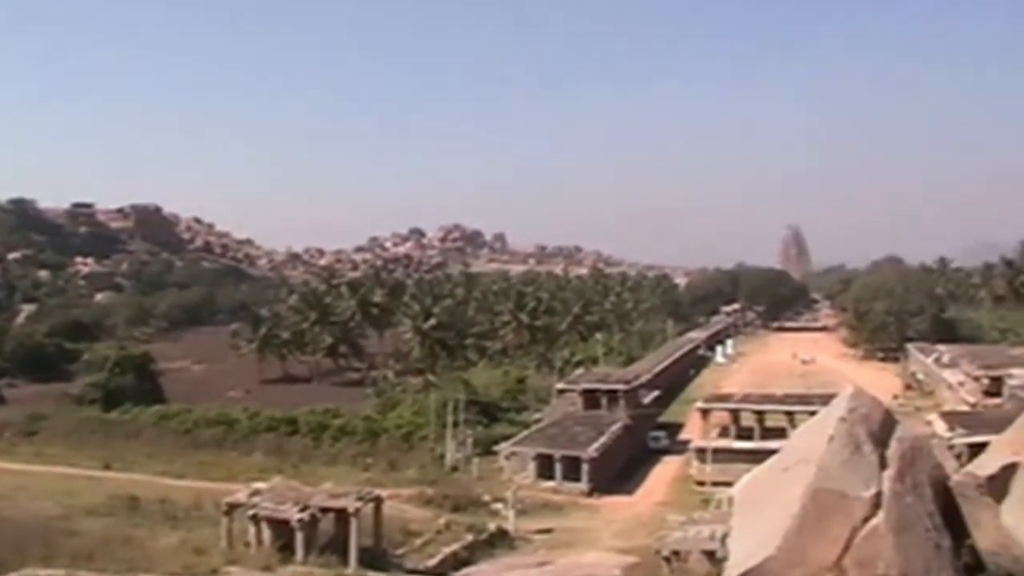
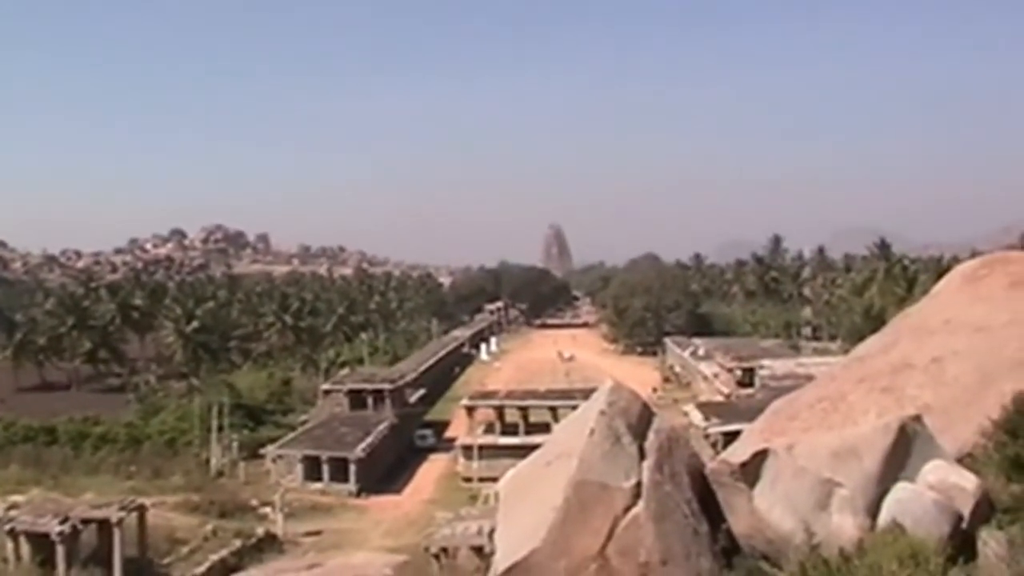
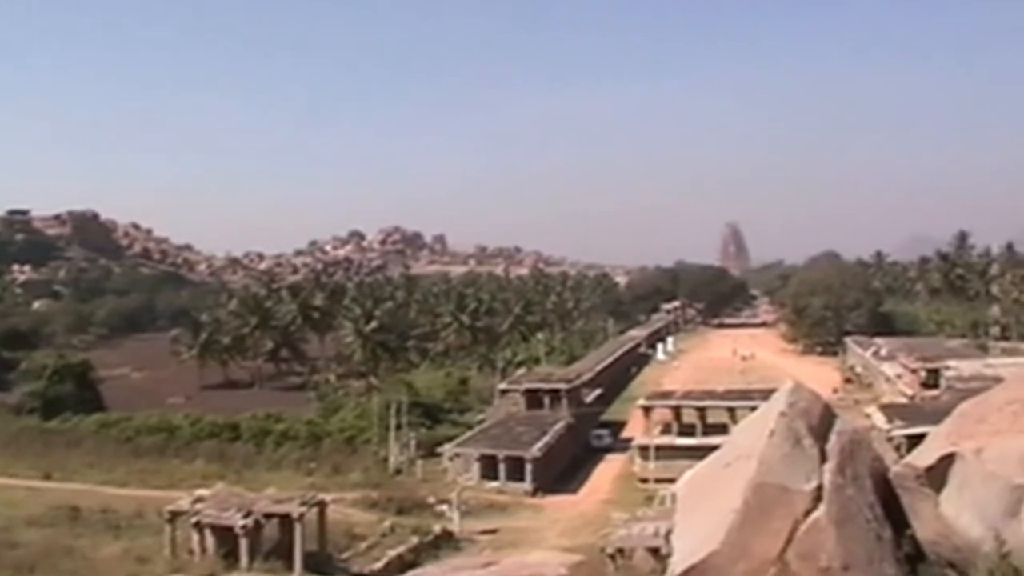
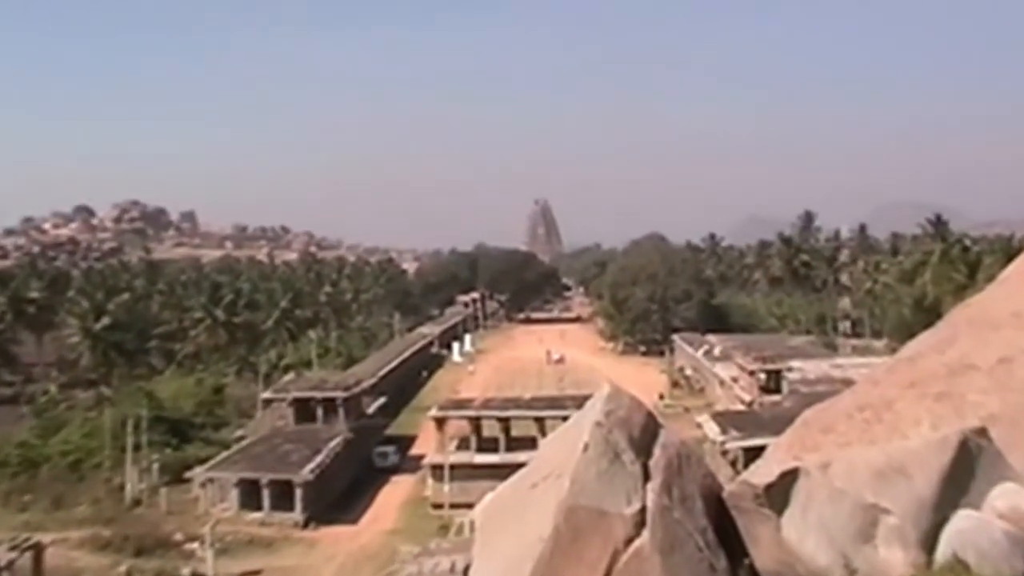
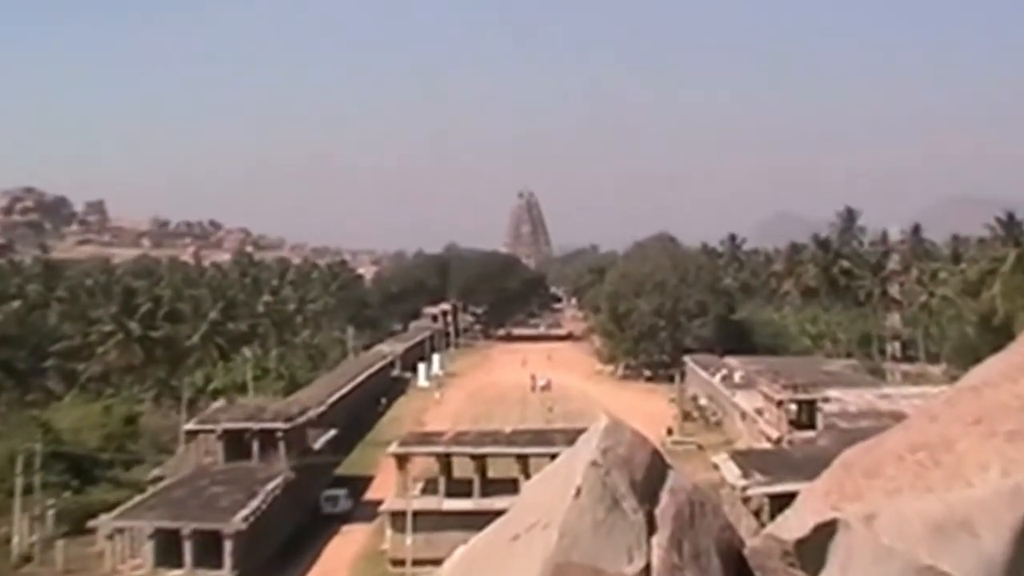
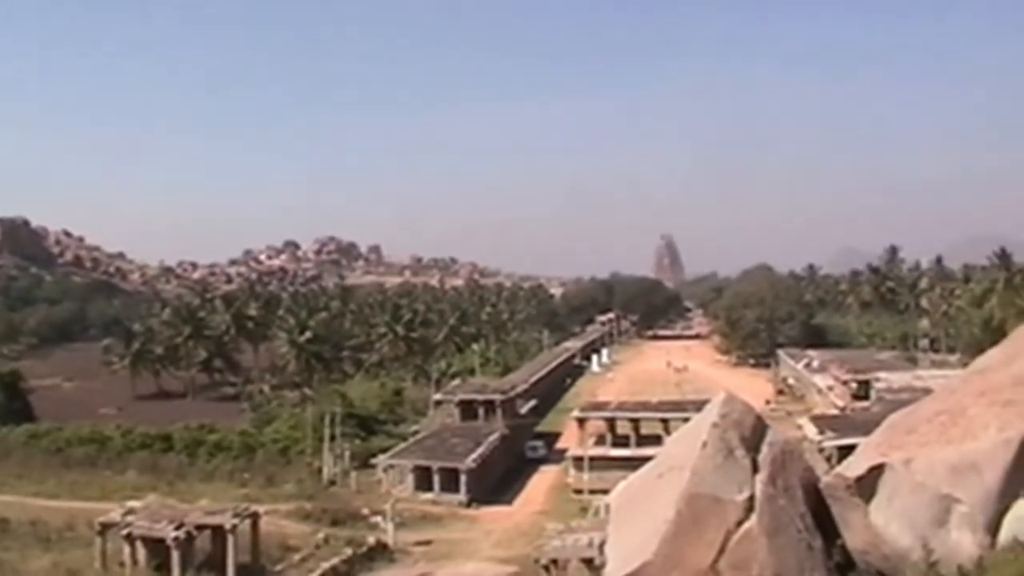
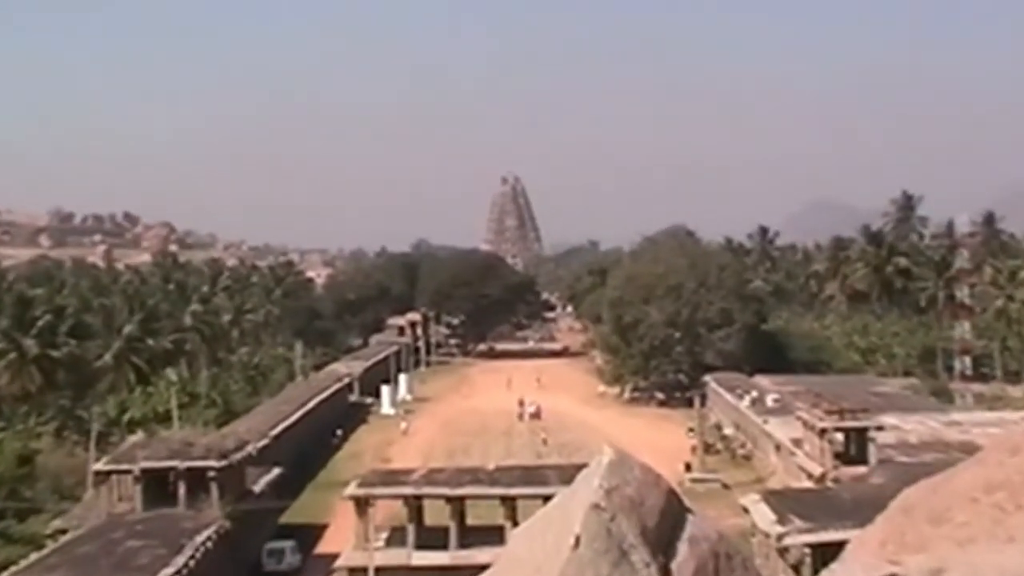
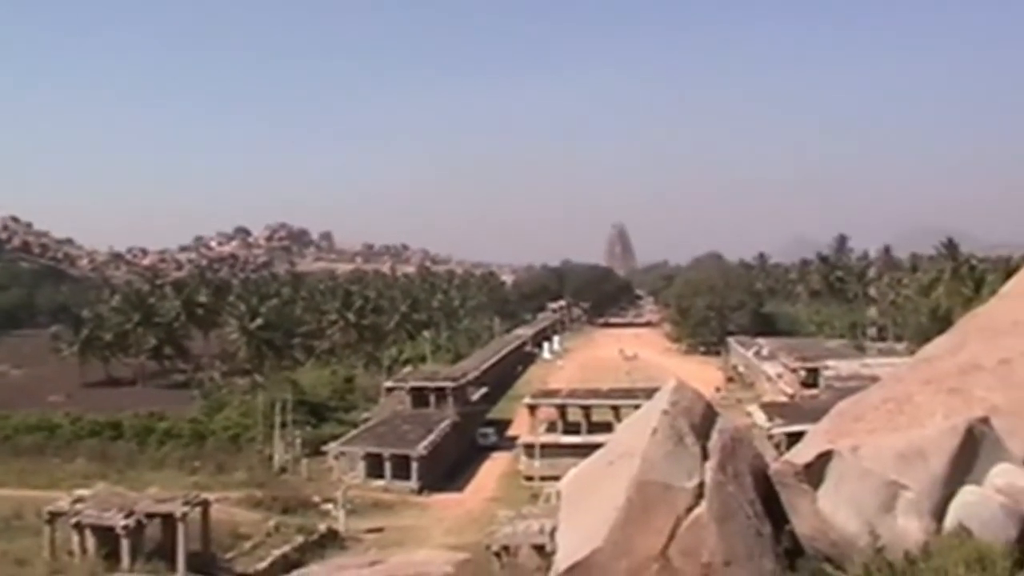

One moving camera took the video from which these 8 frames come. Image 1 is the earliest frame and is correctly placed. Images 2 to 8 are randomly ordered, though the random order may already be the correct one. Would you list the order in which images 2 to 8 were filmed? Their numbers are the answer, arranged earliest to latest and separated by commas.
3, 6, 8, 2, 4, 5, 7
